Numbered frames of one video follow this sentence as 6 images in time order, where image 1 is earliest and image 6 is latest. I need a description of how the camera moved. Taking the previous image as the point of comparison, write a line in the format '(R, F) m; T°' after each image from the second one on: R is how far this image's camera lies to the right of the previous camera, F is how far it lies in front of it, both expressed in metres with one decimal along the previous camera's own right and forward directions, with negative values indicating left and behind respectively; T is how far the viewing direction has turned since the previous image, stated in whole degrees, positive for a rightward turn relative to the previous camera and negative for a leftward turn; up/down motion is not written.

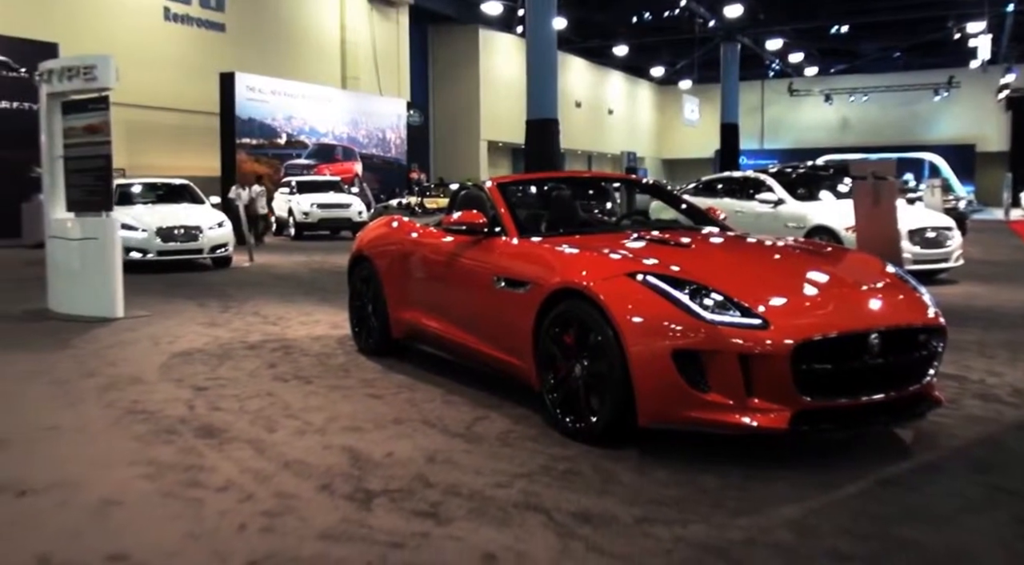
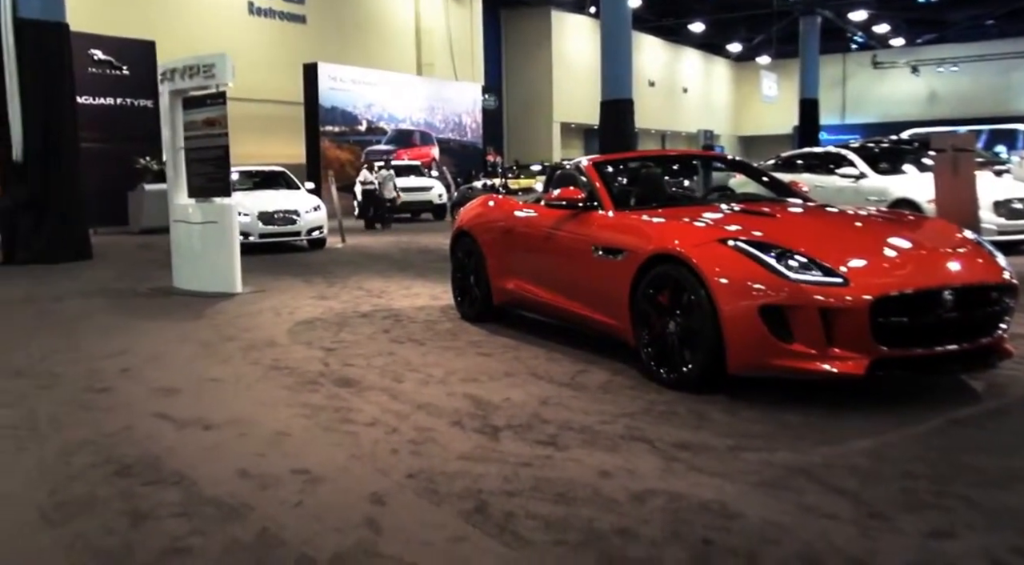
(-0.1, -0.6) m; -5°
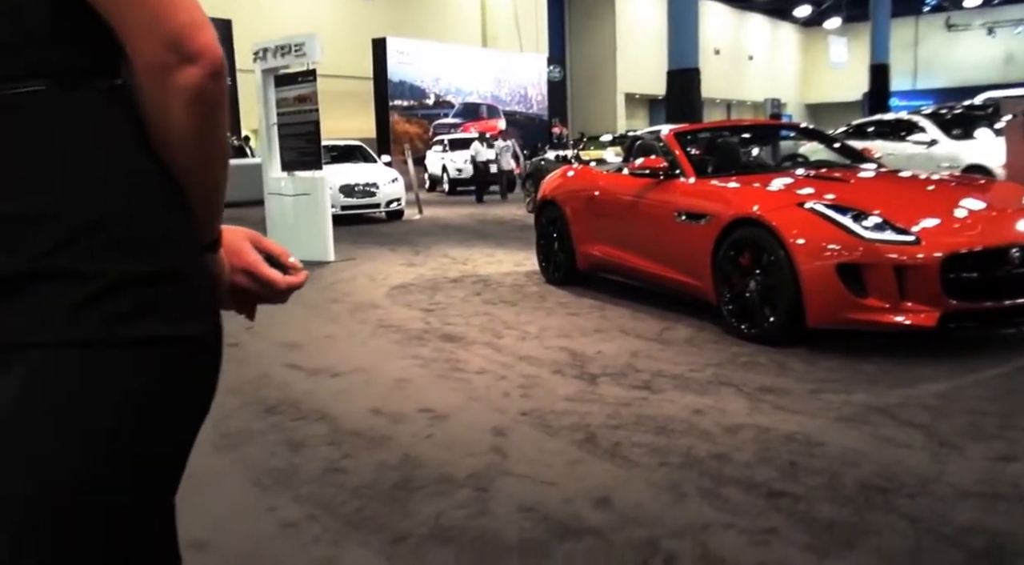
(-0.2, -0.5) m; -4°
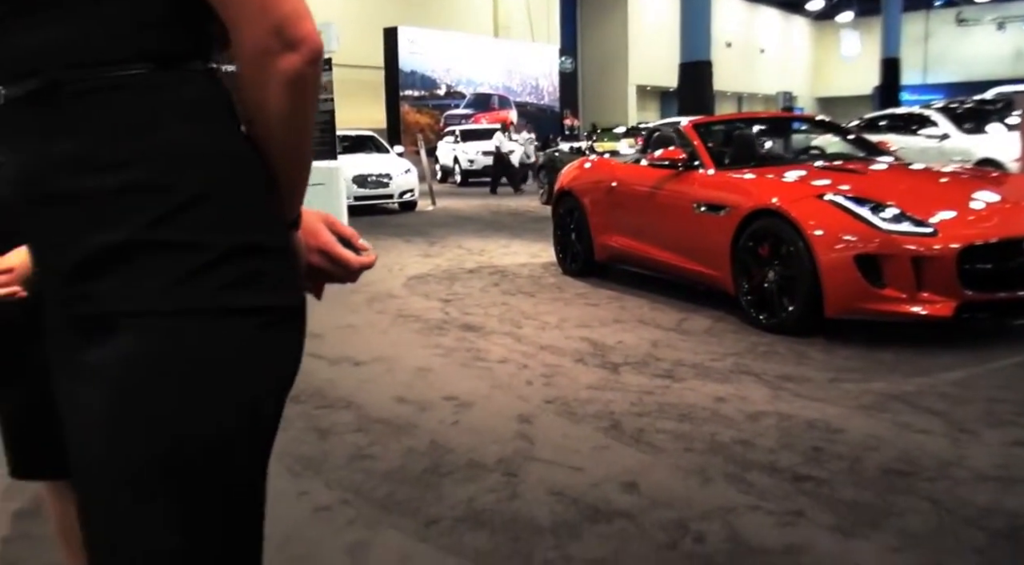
(-0.1, -0.1) m; -1°
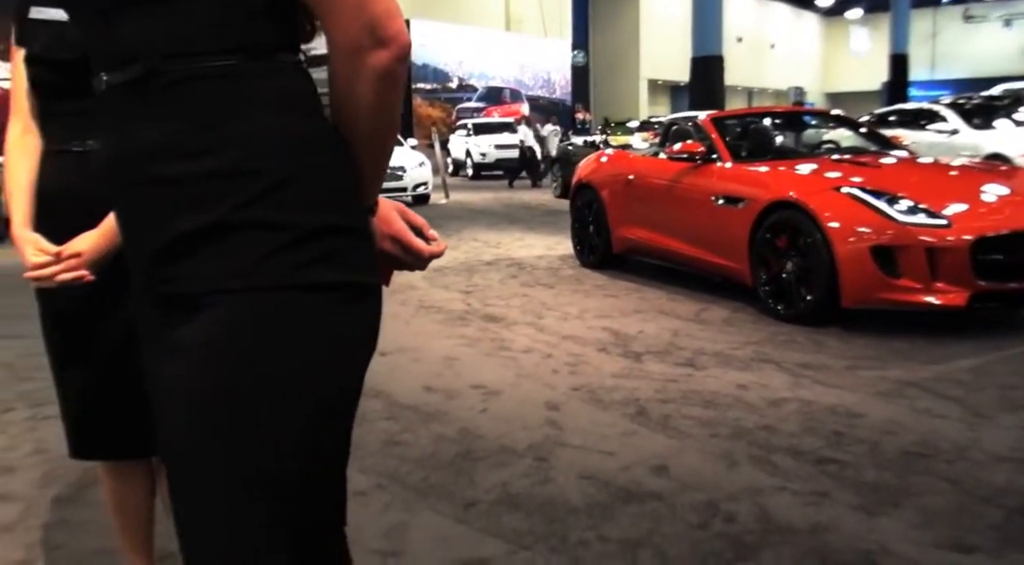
(-0.1, -0.1) m; 0°
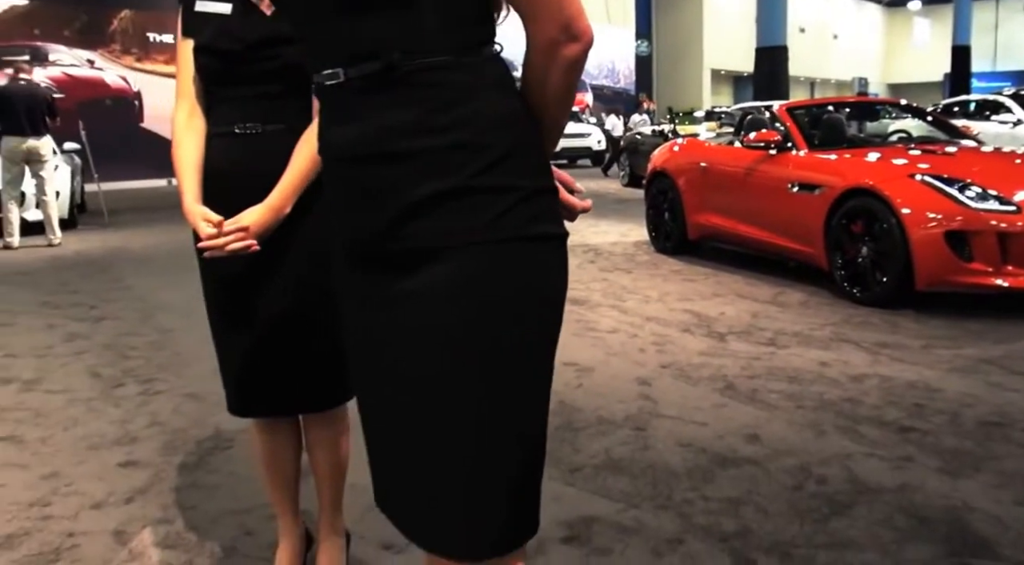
(-0.3, -0.4) m; -3°
